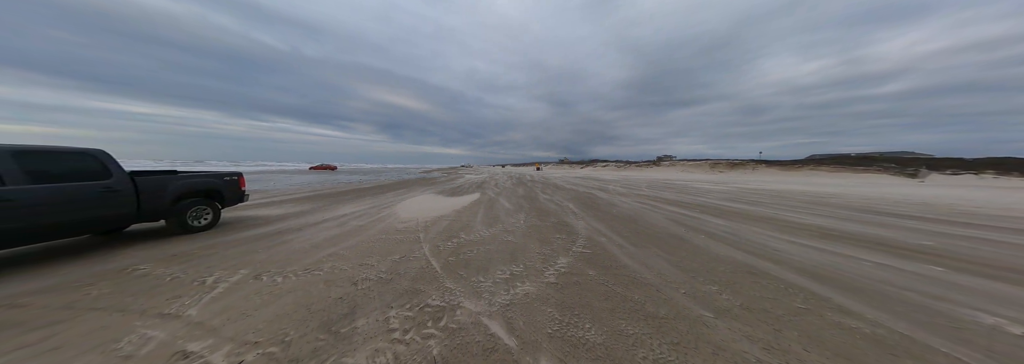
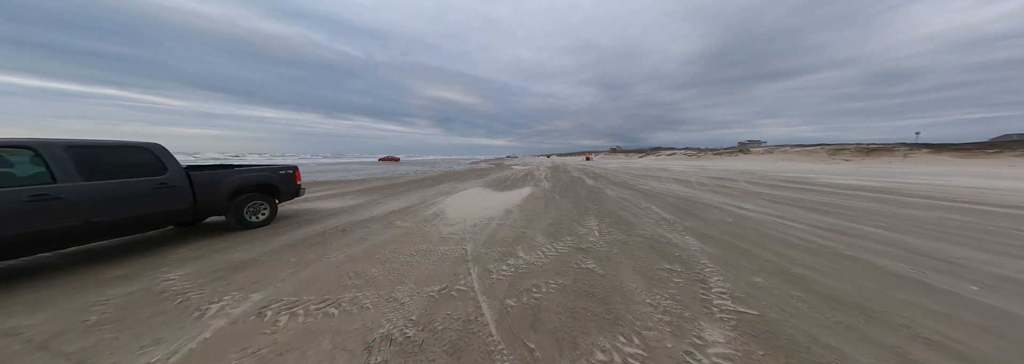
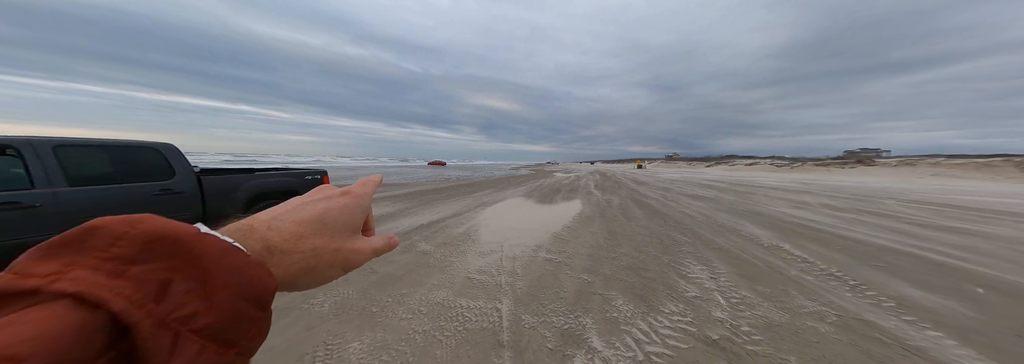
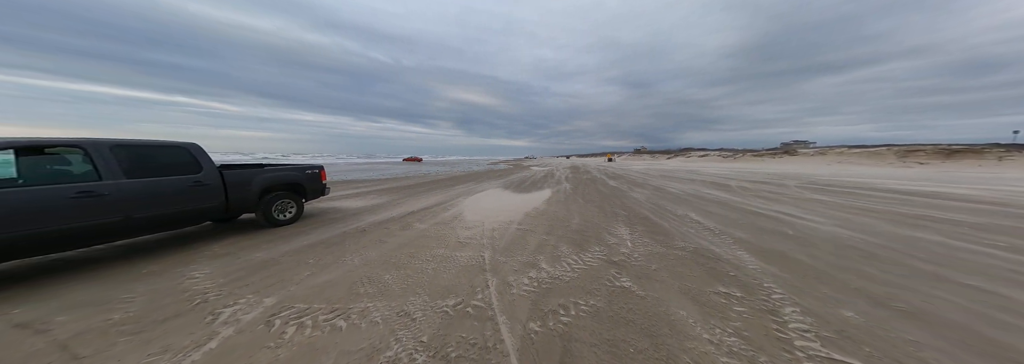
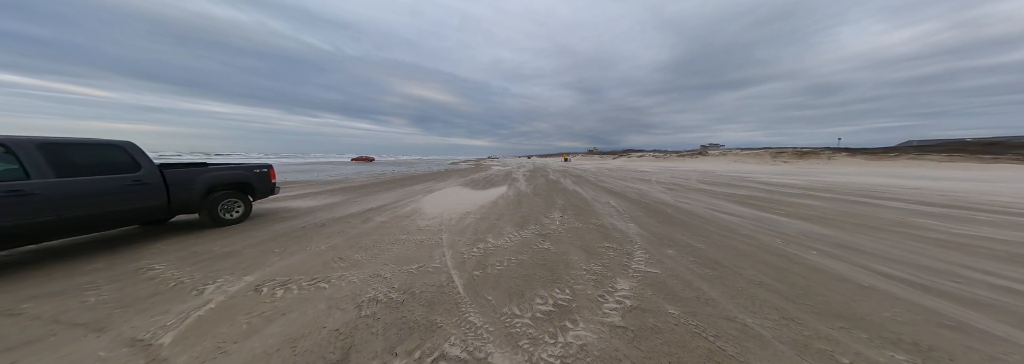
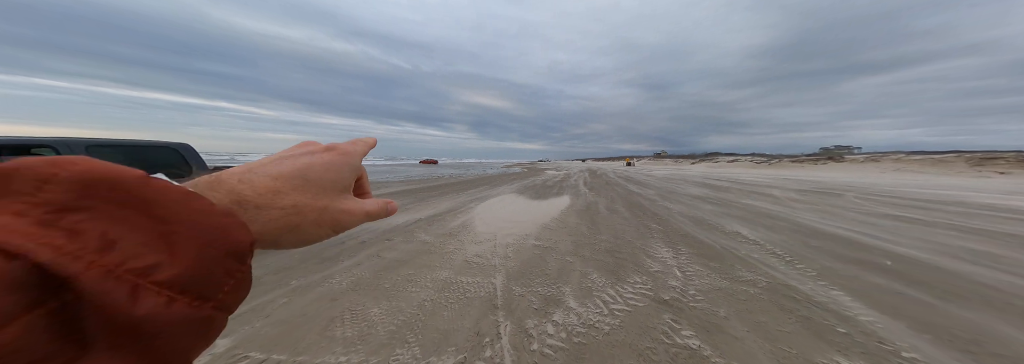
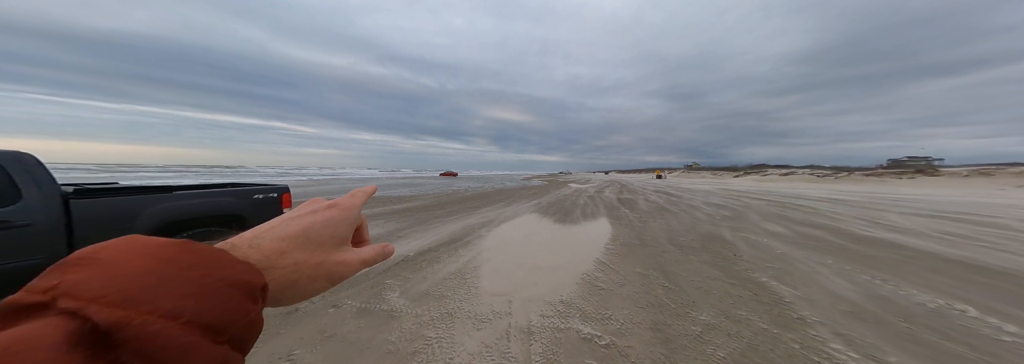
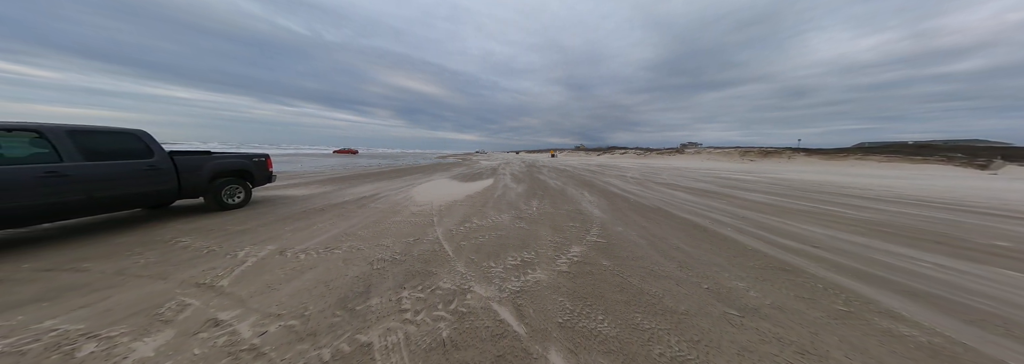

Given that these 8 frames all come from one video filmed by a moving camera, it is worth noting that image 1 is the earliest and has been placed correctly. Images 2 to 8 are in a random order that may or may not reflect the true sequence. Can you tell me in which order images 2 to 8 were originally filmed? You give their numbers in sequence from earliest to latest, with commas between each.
8, 5, 2, 4, 6, 3, 7
